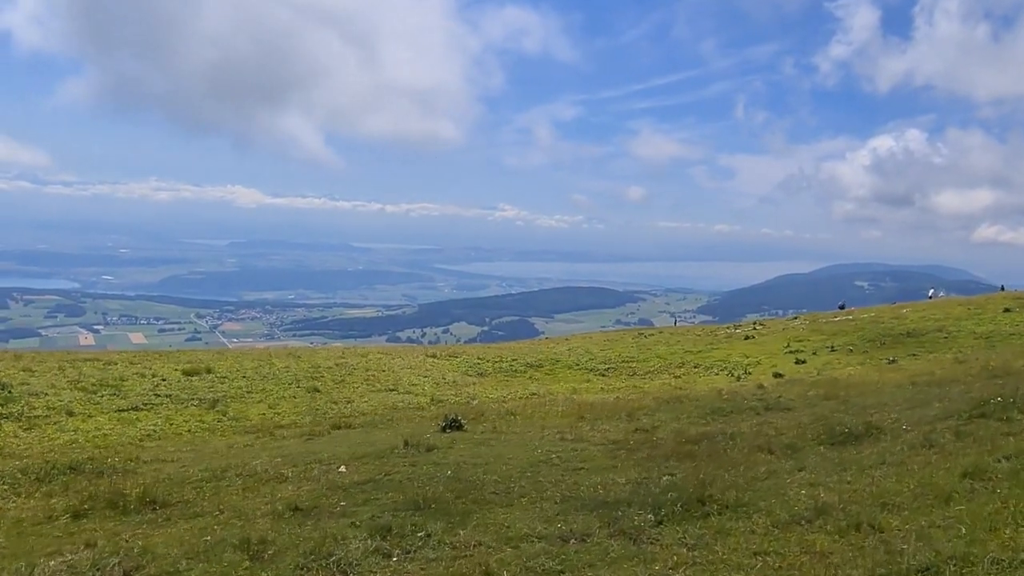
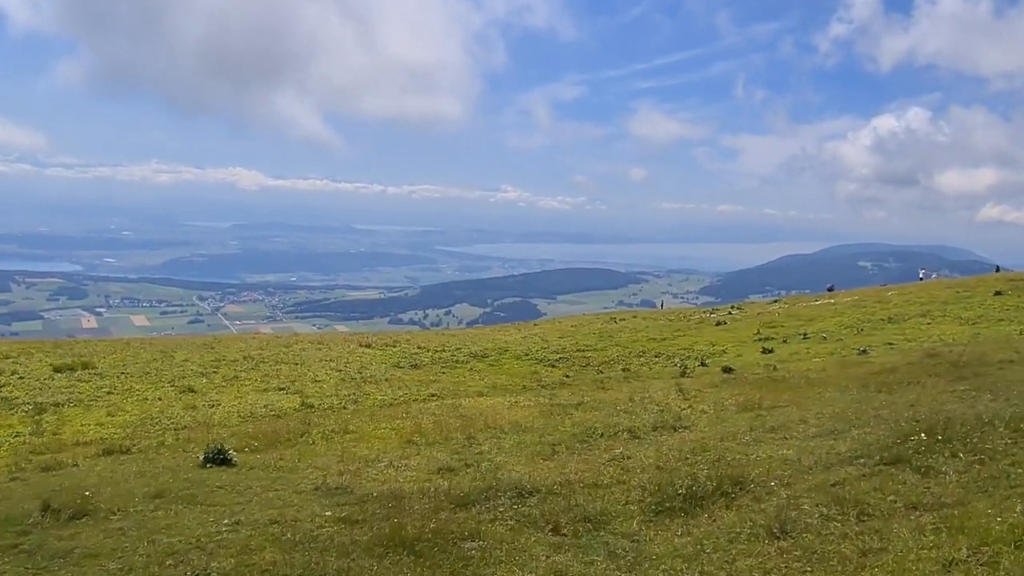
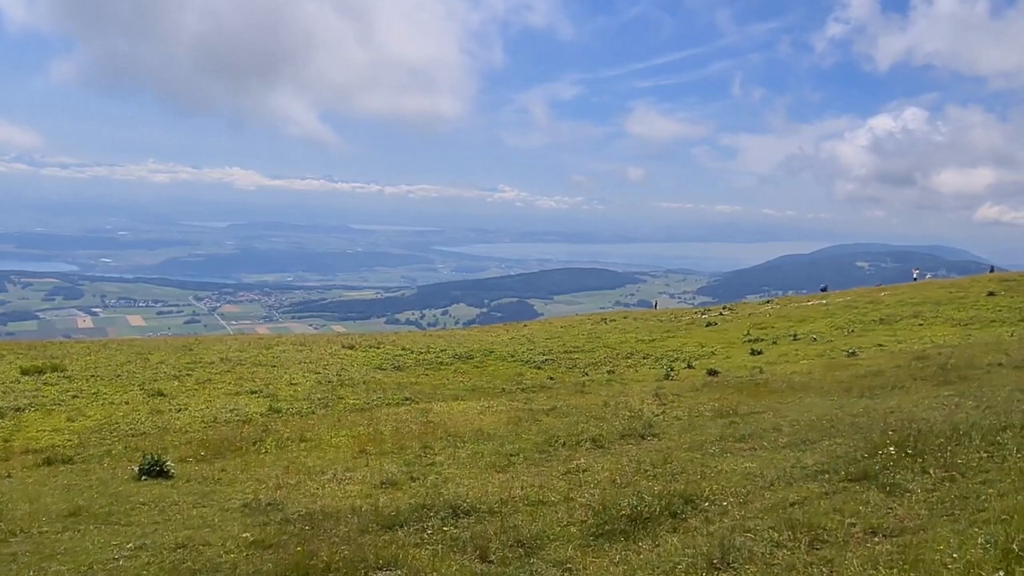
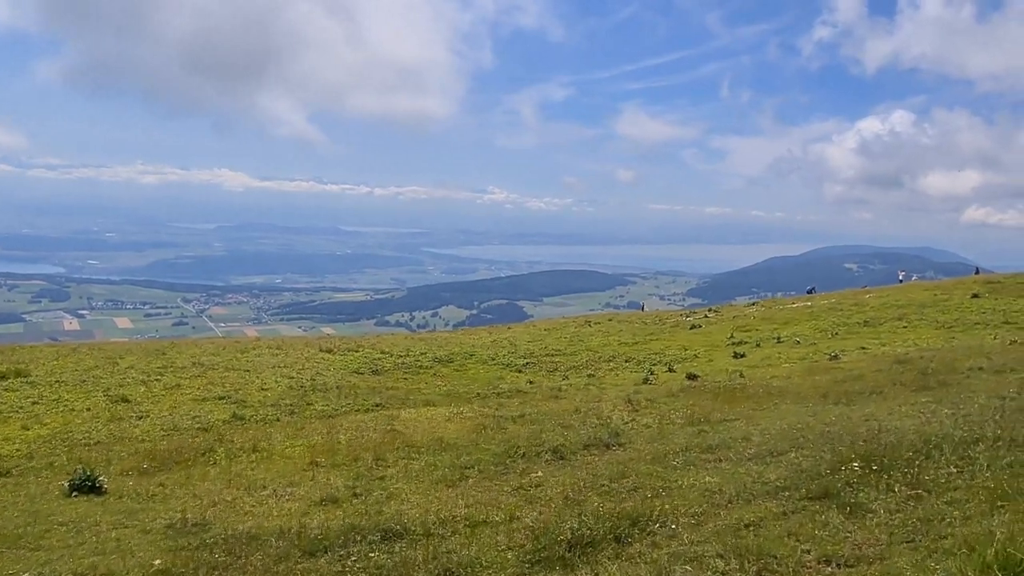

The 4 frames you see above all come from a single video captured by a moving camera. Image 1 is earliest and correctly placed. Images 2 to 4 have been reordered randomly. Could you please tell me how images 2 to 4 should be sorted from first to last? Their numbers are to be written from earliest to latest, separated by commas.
2, 3, 4
